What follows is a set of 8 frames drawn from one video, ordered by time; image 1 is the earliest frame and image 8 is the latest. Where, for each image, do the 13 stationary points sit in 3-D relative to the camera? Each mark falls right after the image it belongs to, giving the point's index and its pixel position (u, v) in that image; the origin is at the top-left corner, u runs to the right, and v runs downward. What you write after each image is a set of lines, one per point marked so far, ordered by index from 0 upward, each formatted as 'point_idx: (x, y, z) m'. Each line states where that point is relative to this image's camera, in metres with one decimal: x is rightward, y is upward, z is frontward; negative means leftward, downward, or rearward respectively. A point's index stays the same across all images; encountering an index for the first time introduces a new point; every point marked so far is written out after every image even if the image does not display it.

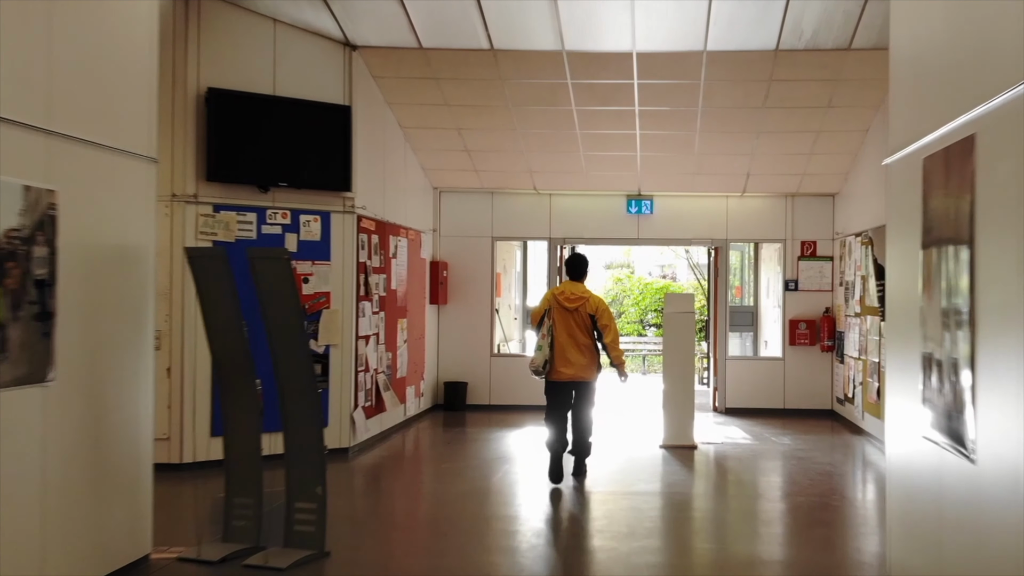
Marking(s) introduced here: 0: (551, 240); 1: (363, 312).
0: (+0.3, +0.3, +9.1) m
1: (-0.8, -0.1, +6.9) m
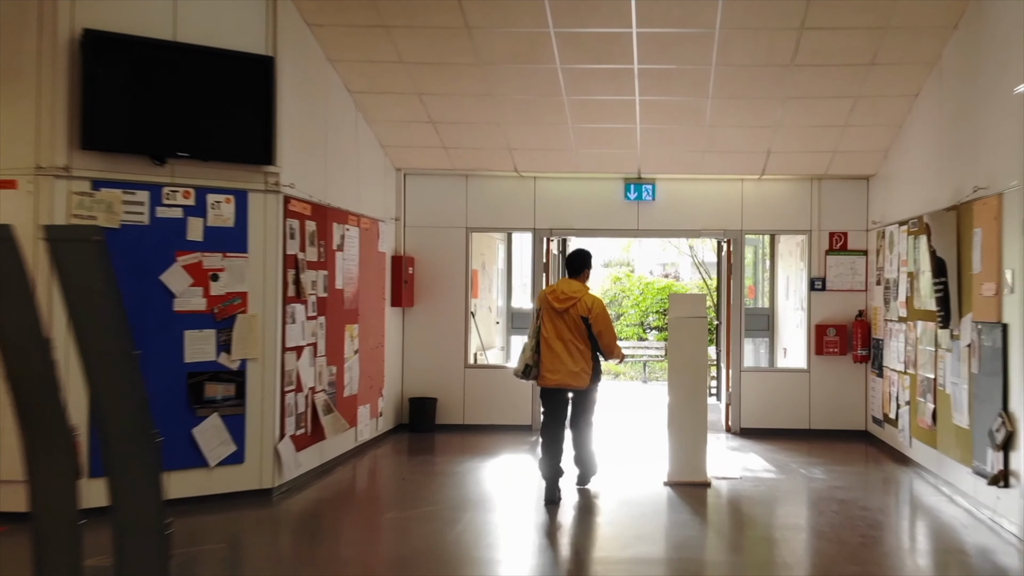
0: (+0.1, +0.3, +7.7) m
1: (-0.9, -0.1, +5.5) m
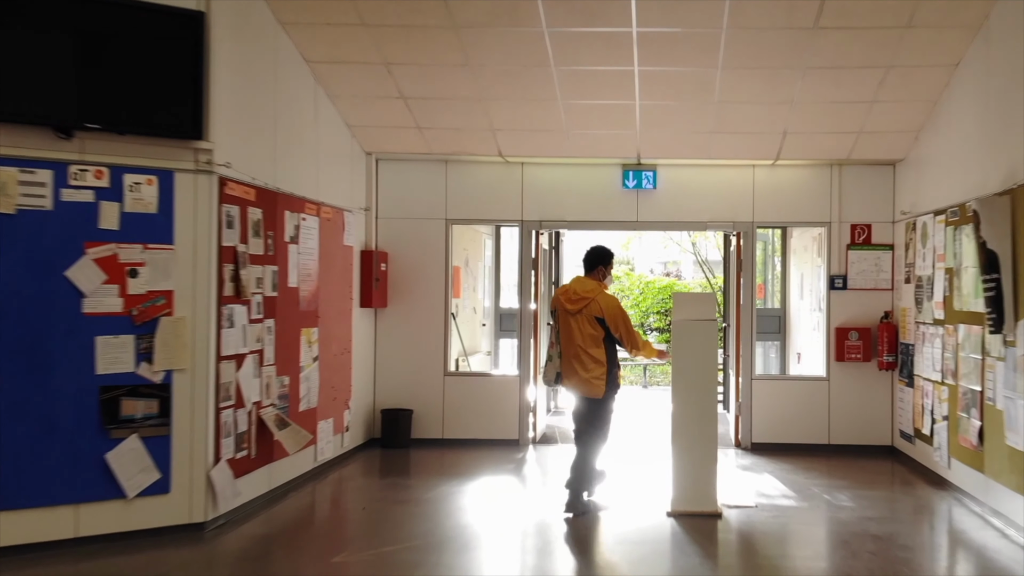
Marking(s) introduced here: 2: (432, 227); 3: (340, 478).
0: (+0.1, +0.3, +6.9) m
1: (-1.0, -0.1, +4.7) m
2: (-0.4, +0.3, +6.9) m
3: (-0.8, -0.8, +5.9) m
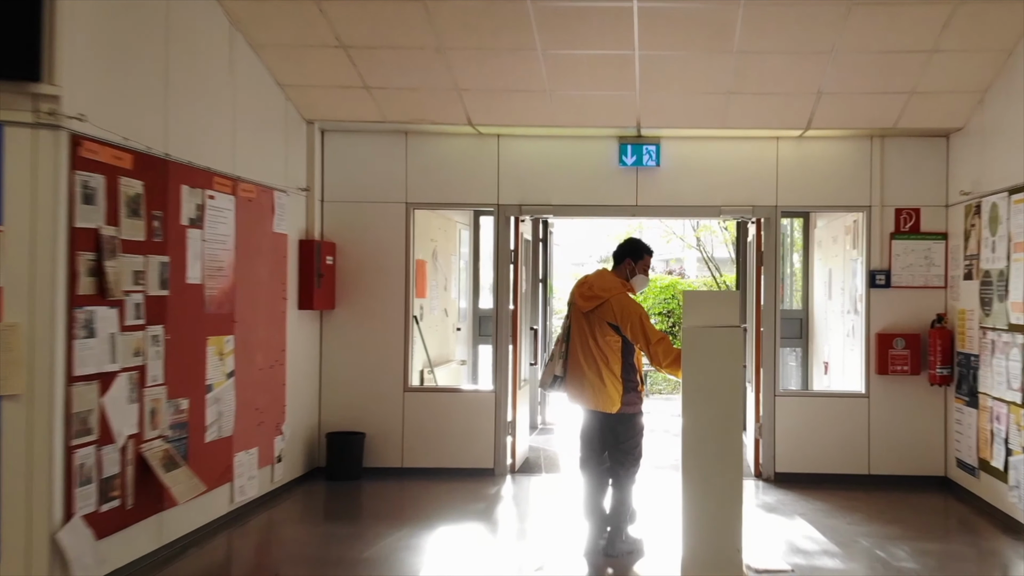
0: (-0.1, +0.3, +5.7) m
1: (-1.1, -0.1, +3.5) m
2: (-0.5, +0.3, +5.7) m
3: (-0.9, -0.8, +4.7) m
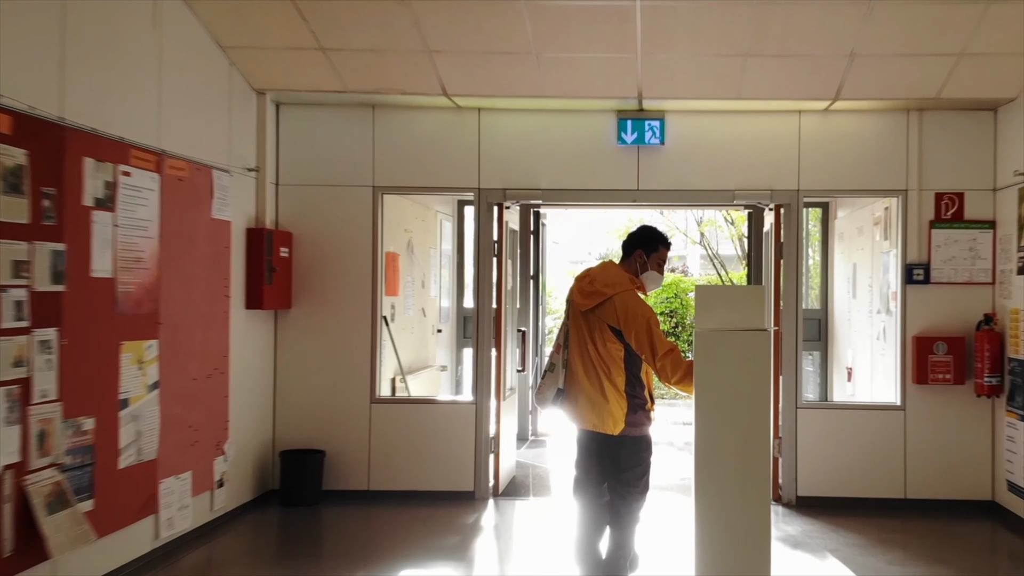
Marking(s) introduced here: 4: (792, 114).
0: (-0.1, +0.3, +5.0) m
1: (-1.1, -0.1, +2.8) m
2: (-0.6, +0.3, +5.0) m
3: (-0.9, -0.8, +4.0) m
4: (+1.0, +0.6, +4.9) m
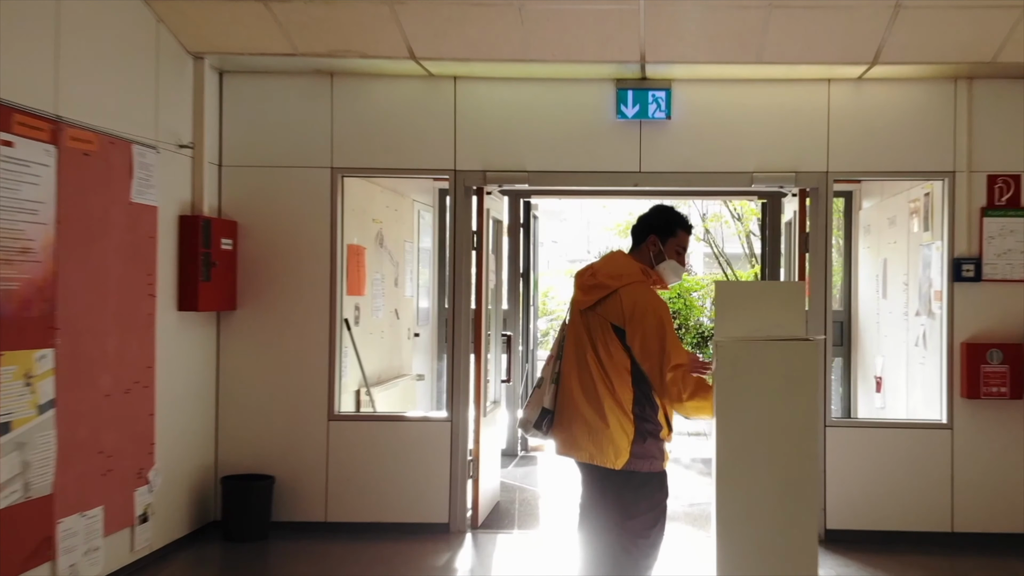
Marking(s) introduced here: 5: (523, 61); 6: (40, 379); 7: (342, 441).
0: (-0.2, +0.4, +4.3) m
1: (-1.2, -0.1, +2.1) m
2: (-0.6, +0.3, +4.3) m
3: (-1.0, -0.8, +3.3) m
4: (+1.0, +0.6, +4.2) m
5: (0.0, +0.7, +4.0) m
6: (-1.1, -0.2, +3.1) m
7: (-0.5, -0.5, +4.2) m
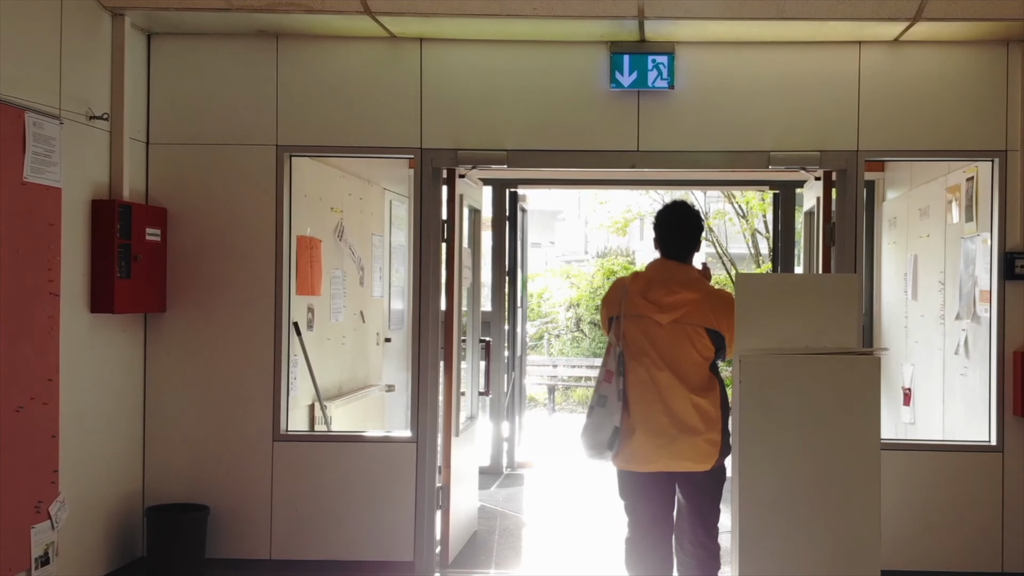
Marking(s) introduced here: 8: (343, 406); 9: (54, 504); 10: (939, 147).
0: (-0.2, +0.4, +3.7) m
1: (-1.3, -0.1, +1.5) m
2: (-0.7, +0.3, +3.7) m
3: (-1.1, -0.8, +2.7) m
4: (+0.9, +0.6, +3.6) m
5: (0.0, +0.7, +3.4) m
6: (-1.1, -0.2, +2.5) m
7: (-0.6, -0.5, +3.6) m
8: (-0.5, -0.4, +4.2) m
9: (-1.1, -0.5, +3.1) m
10: (+1.1, +0.4, +3.6) m
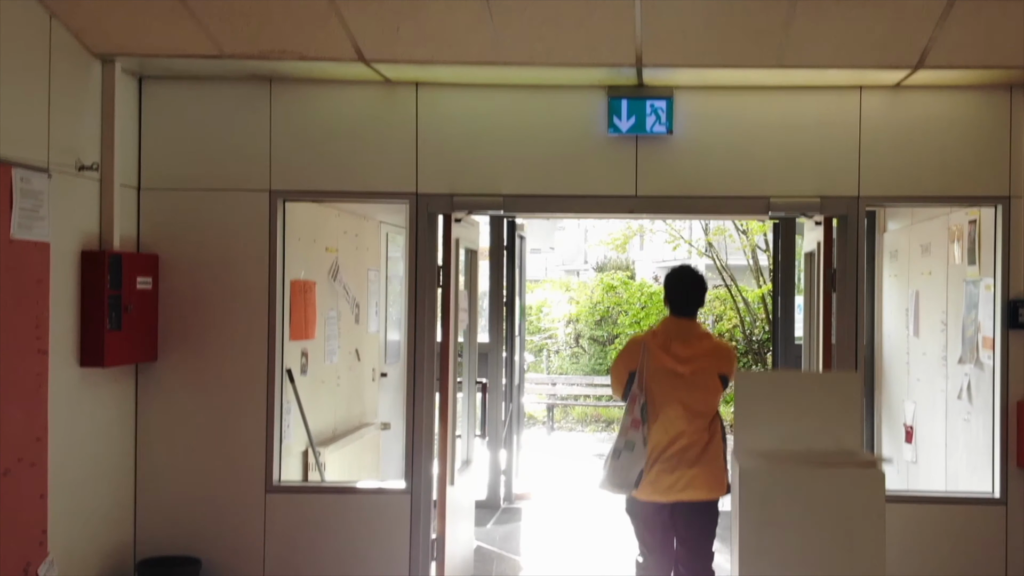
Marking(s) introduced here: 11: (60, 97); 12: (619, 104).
0: (-0.2, +0.2, +3.6) m
1: (-1.3, -0.2, +1.4) m
2: (-0.7, +0.2, +3.6) m
3: (-1.1, -0.9, +2.6) m
4: (+0.9, +0.5, +3.5) m
5: (0.0, +0.5, +3.3) m
6: (-1.1, -0.3, +2.4) m
7: (-0.6, -0.6, +3.6) m
8: (-0.5, -0.5, +4.1) m
9: (-1.1, -0.6, +3.1) m
10: (+1.1, +0.2, +3.5) m
11: (-1.1, +0.4, +3.2) m
12: (+0.3, +0.5, +3.5) m
